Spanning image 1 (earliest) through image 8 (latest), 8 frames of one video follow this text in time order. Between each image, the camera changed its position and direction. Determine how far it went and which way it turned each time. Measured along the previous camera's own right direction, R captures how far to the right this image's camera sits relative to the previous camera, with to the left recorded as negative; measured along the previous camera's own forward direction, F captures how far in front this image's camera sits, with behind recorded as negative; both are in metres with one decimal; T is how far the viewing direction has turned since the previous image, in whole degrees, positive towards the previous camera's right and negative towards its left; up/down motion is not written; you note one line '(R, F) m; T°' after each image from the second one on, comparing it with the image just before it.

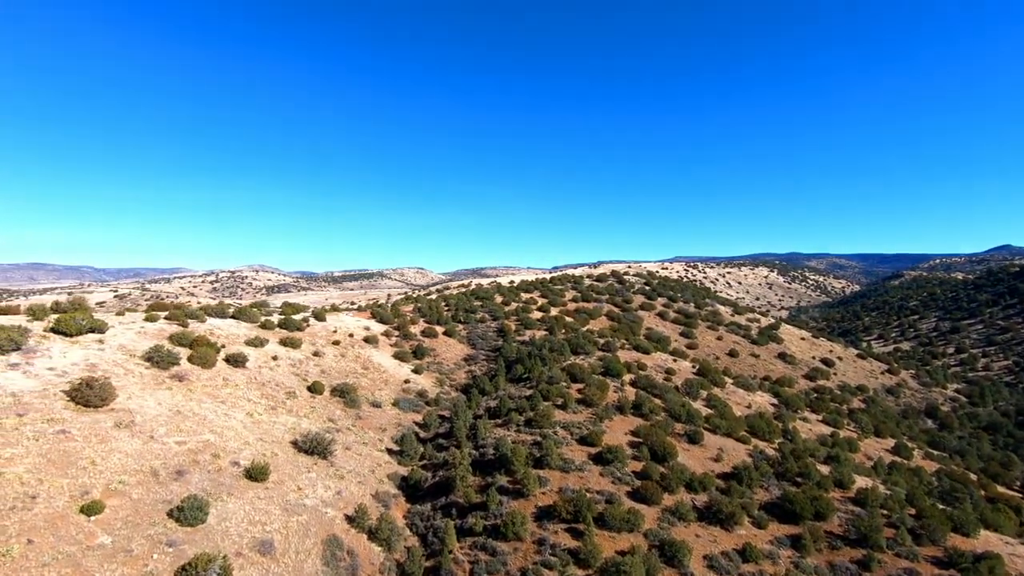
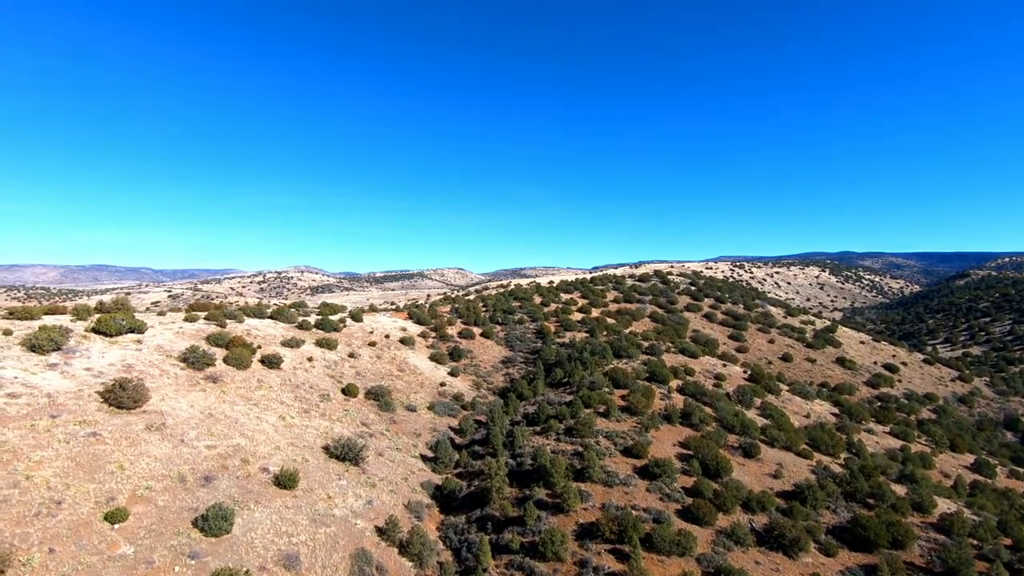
(0.0, +1.9) m; -4°
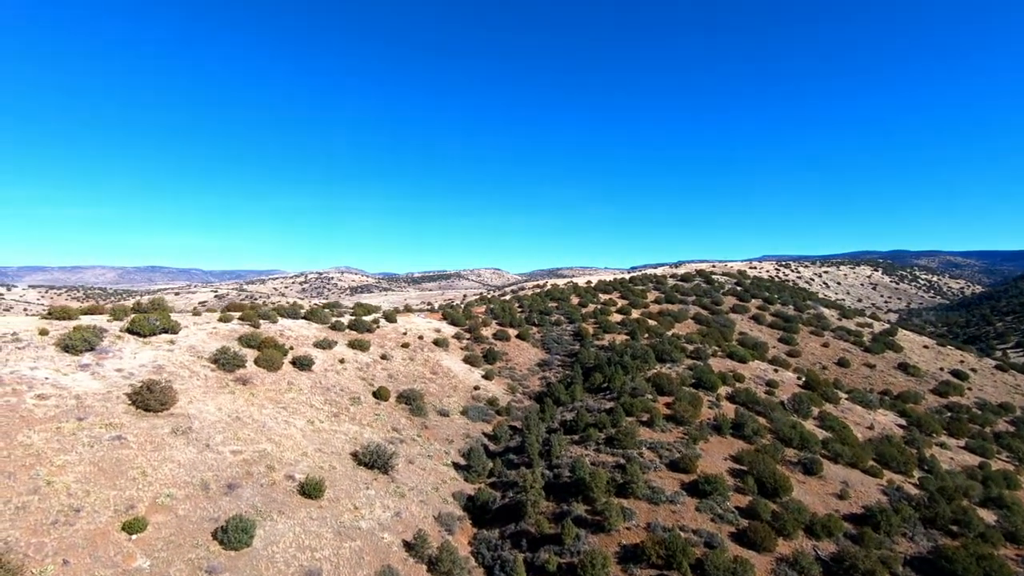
(0.0, +1.9) m; -4°
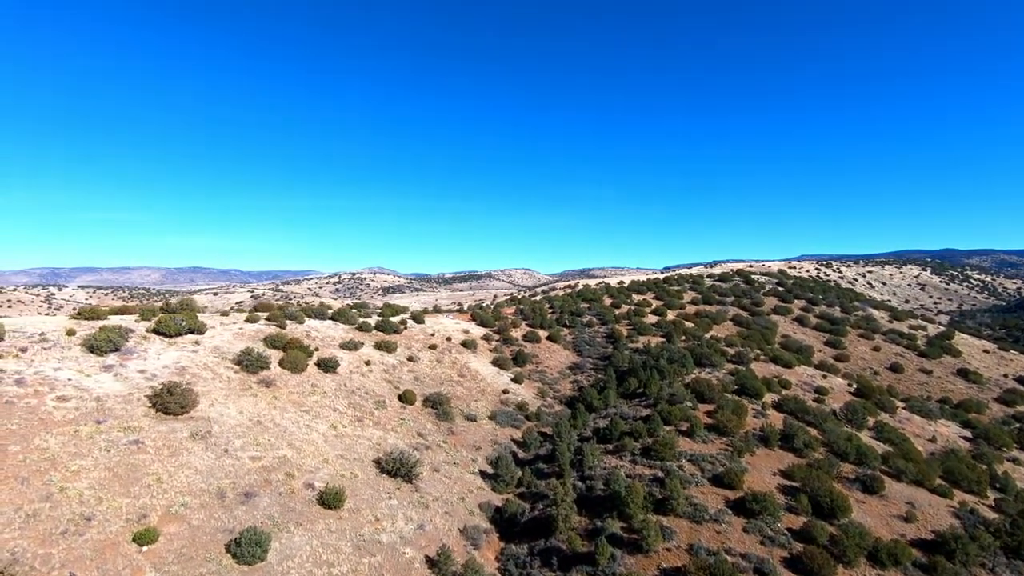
(+0.1, +1.7) m; -3°
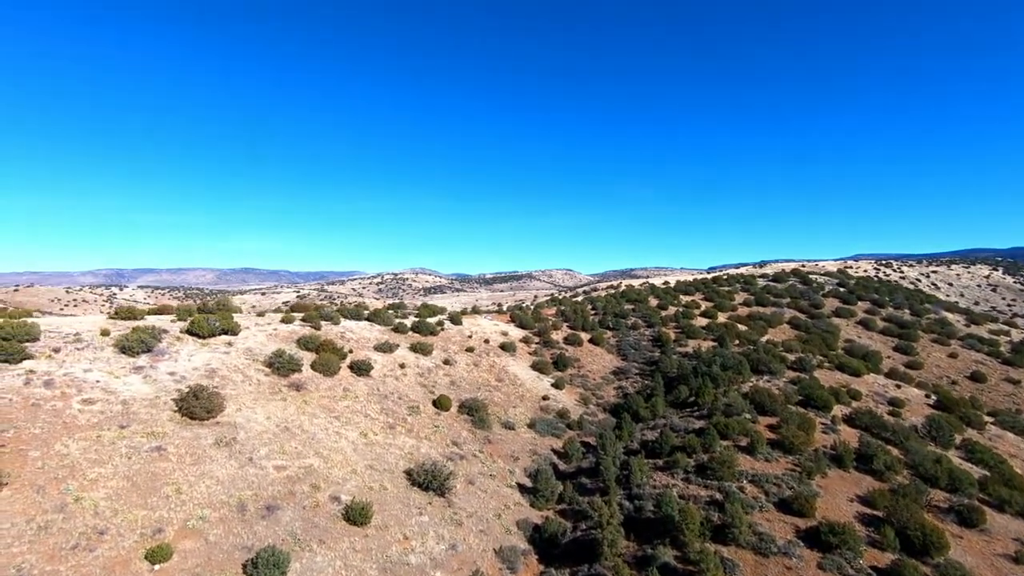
(0.0, +2.2) m; -4°
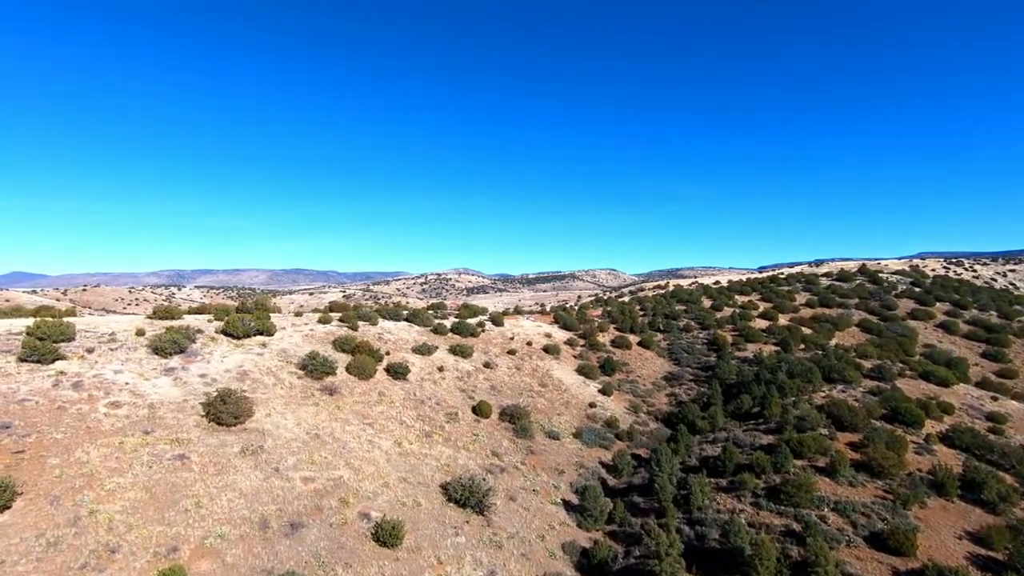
(-0.1, +2.5) m; -4°
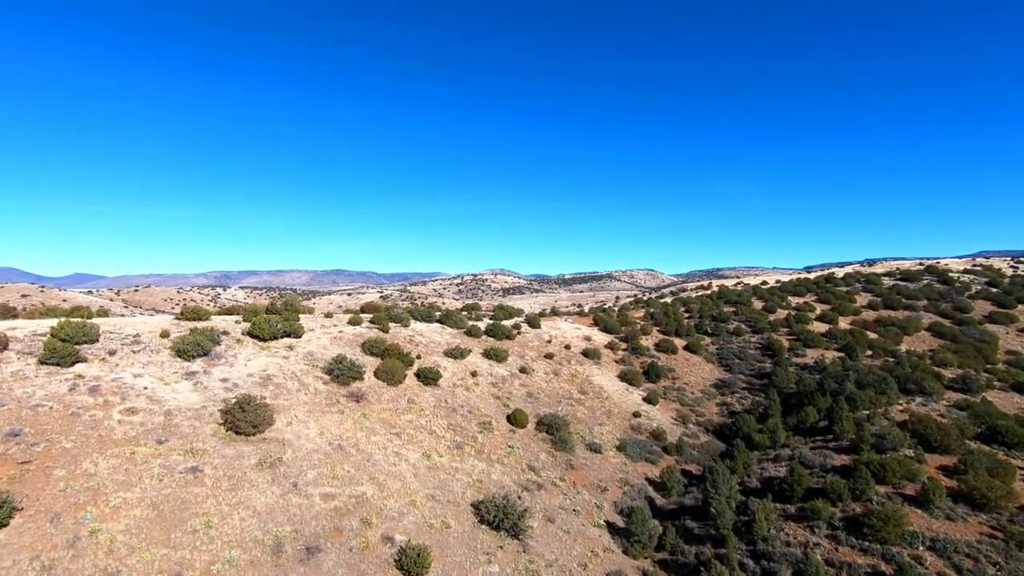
(-0.1, +2.4) m; -4°
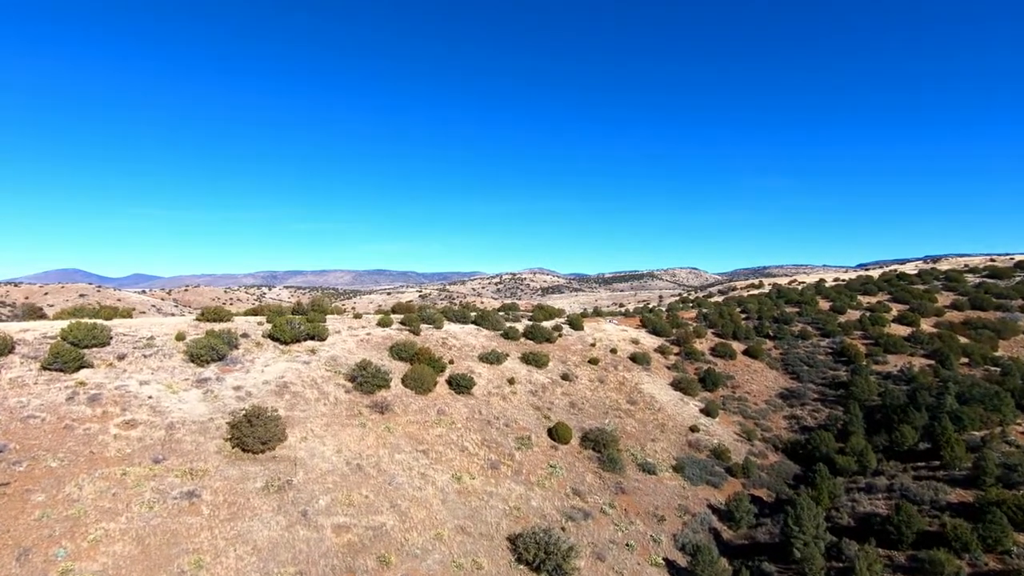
(-0.1, +3.4) m; -4°
